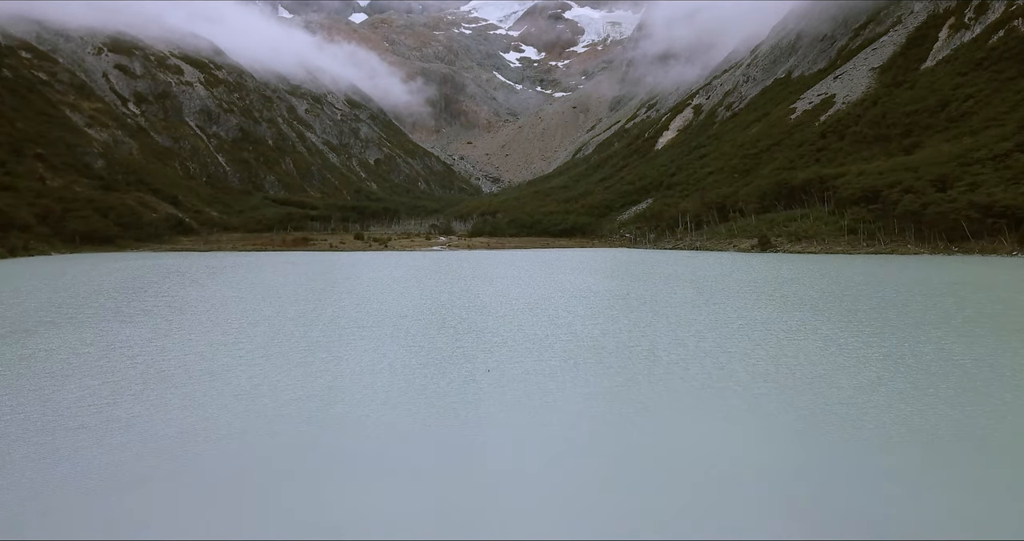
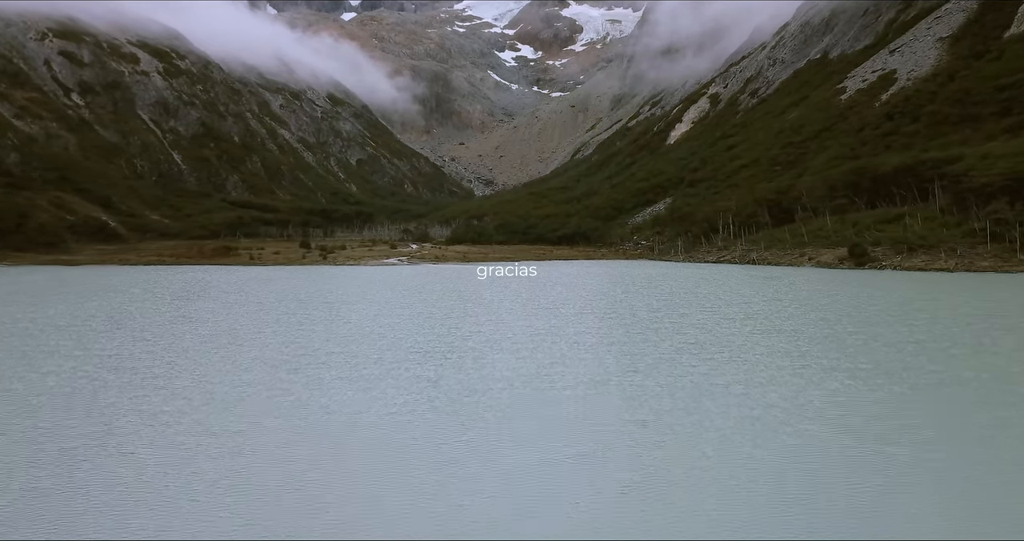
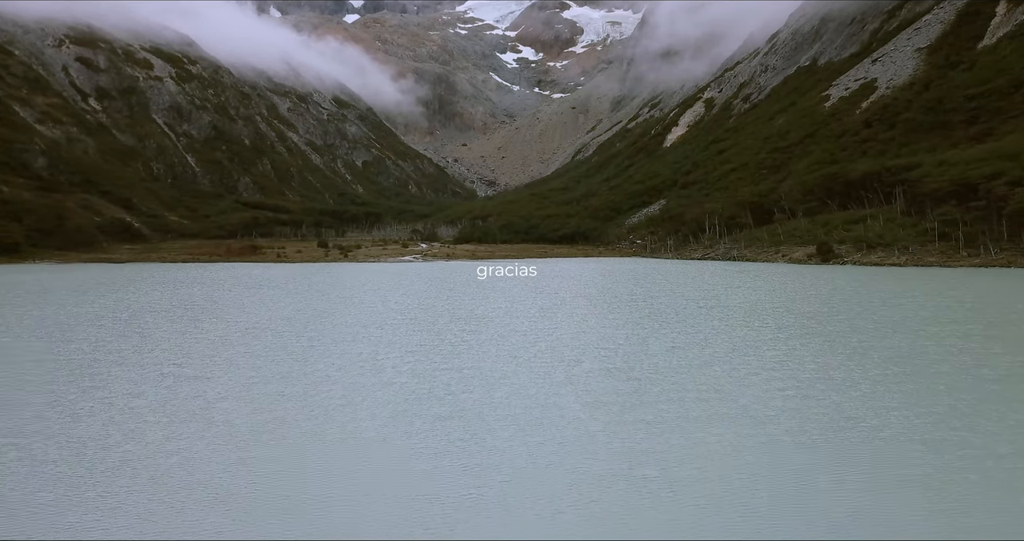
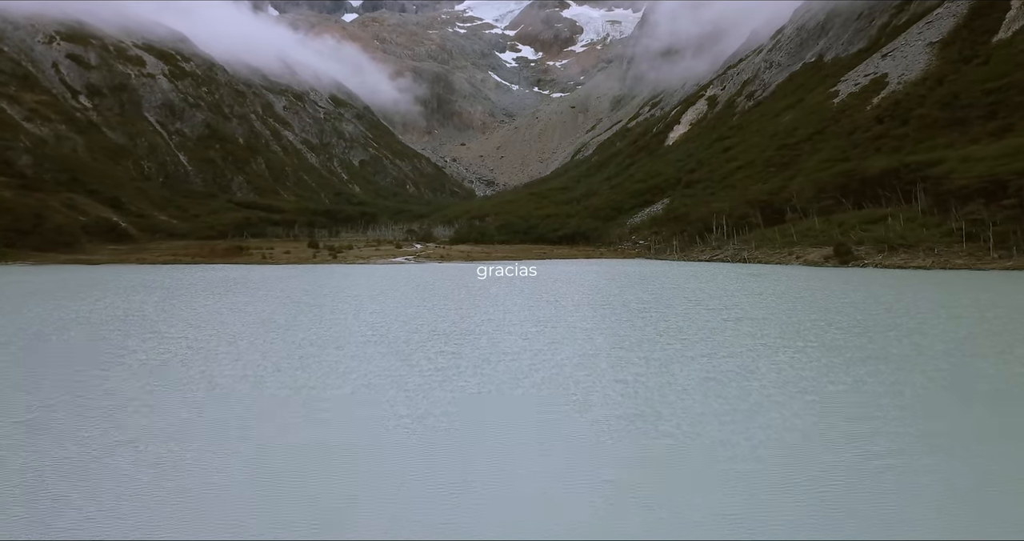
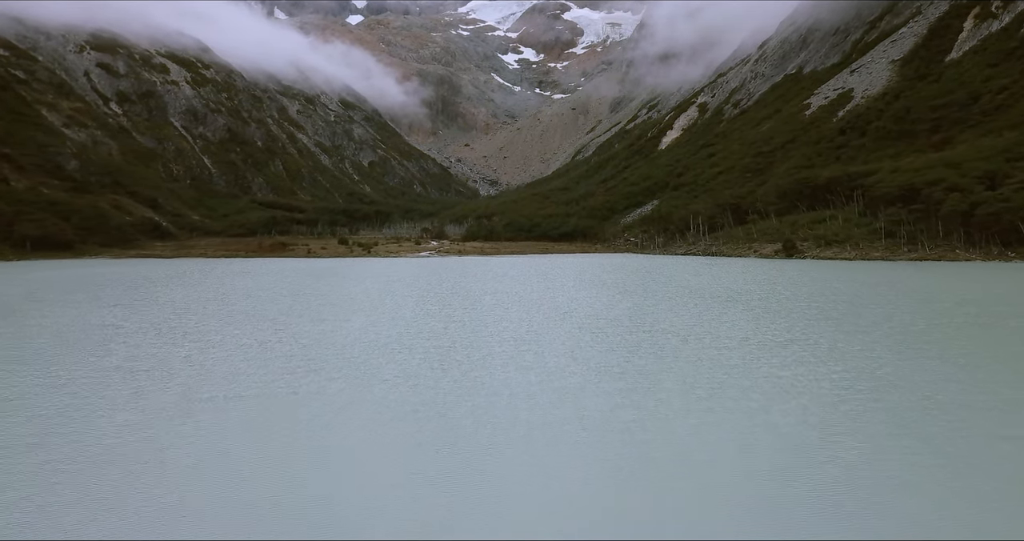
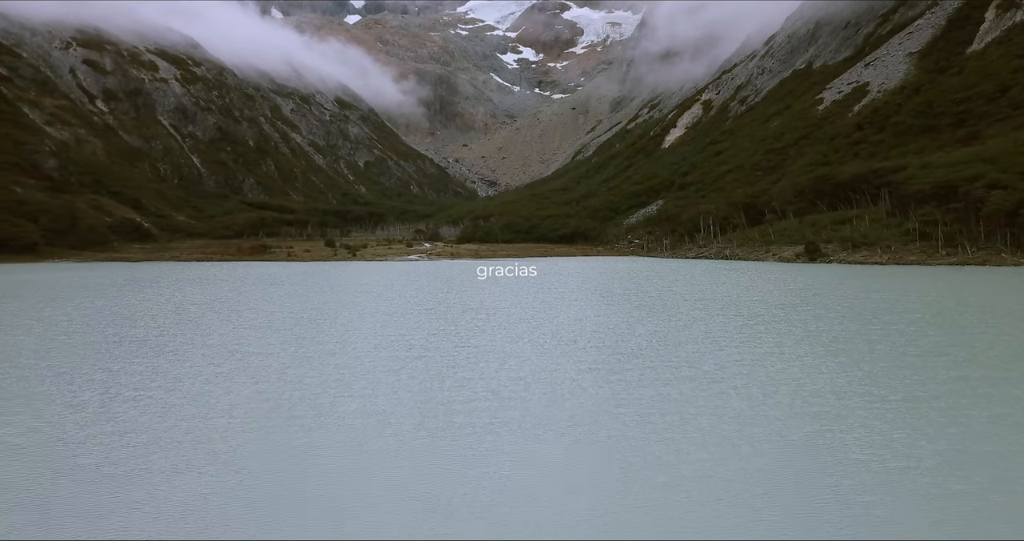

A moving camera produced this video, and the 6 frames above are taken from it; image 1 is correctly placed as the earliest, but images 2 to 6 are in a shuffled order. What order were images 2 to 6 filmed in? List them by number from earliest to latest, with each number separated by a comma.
5, 6, 3, 4, 2
